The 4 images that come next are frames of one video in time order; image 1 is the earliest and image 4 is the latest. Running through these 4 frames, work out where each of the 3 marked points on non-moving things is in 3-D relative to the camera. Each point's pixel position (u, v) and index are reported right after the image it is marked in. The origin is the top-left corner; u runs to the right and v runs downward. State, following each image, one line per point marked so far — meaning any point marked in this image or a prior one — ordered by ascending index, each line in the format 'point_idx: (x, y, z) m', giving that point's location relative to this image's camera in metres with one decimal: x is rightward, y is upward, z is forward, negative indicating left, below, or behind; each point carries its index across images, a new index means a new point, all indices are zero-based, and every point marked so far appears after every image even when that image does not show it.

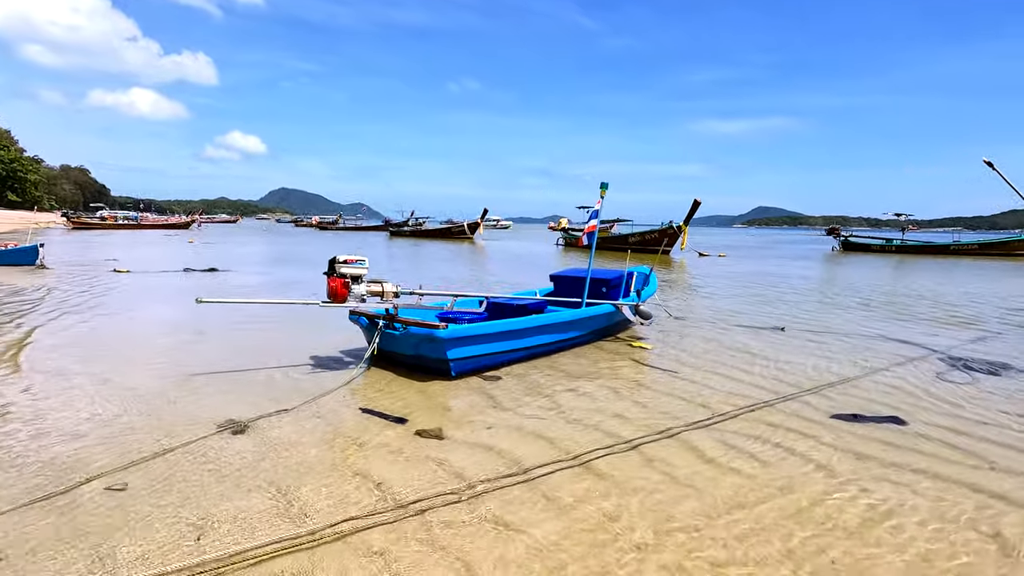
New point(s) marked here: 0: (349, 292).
0: (-2.4, -0.1, +7.8) m
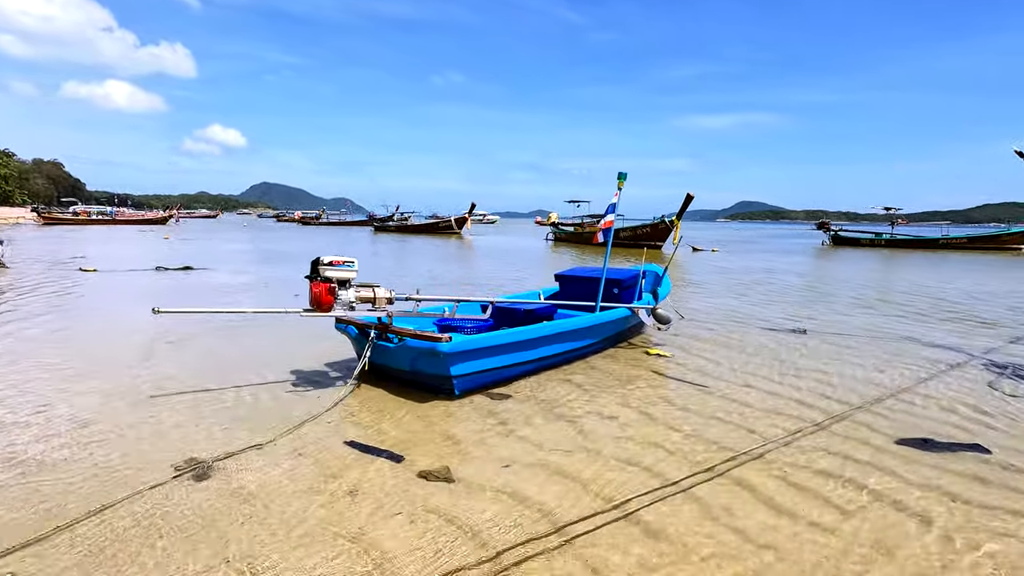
0: (-2.2, -0.1, +6.8) m
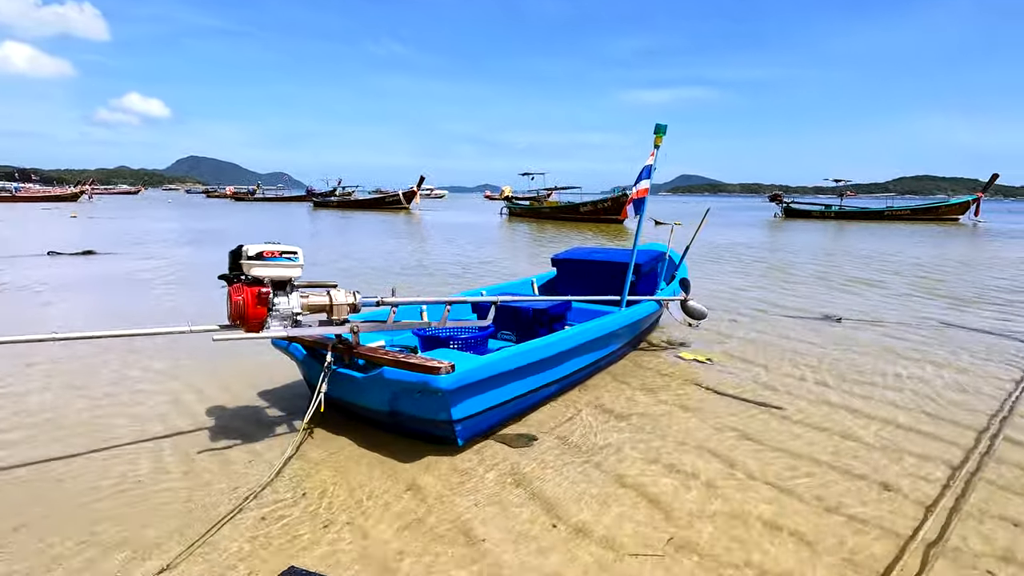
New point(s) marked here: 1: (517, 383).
0: (-2.0, -0.2, +4.4) m
1: (0.0, -0.9, +5.1) m
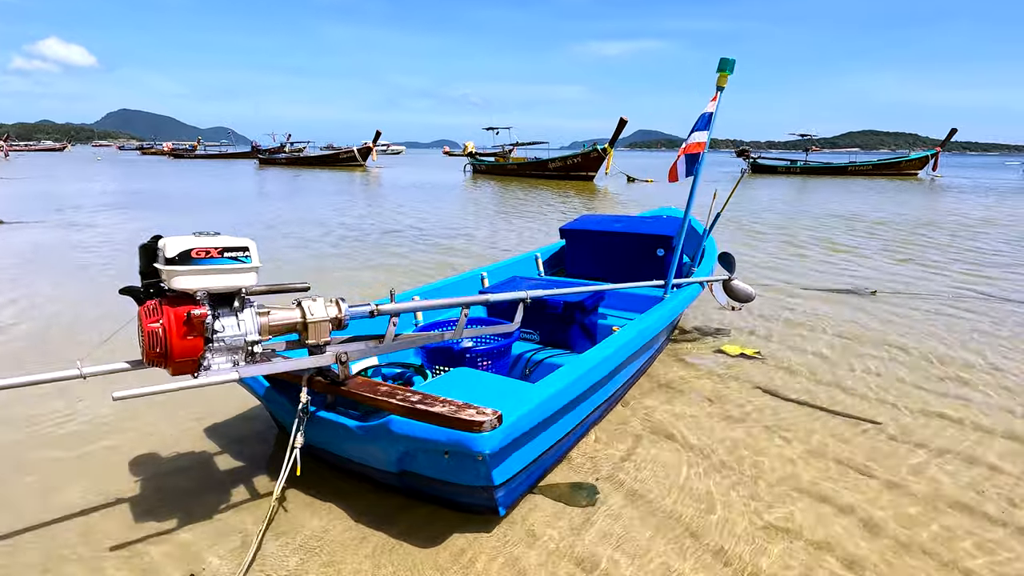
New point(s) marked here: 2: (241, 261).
0: (-1.6, -0.3, +2.8) m
1: (+0.4, -0.9, +3.8) m
2: (-1.5, +0.2, +2.9) m
